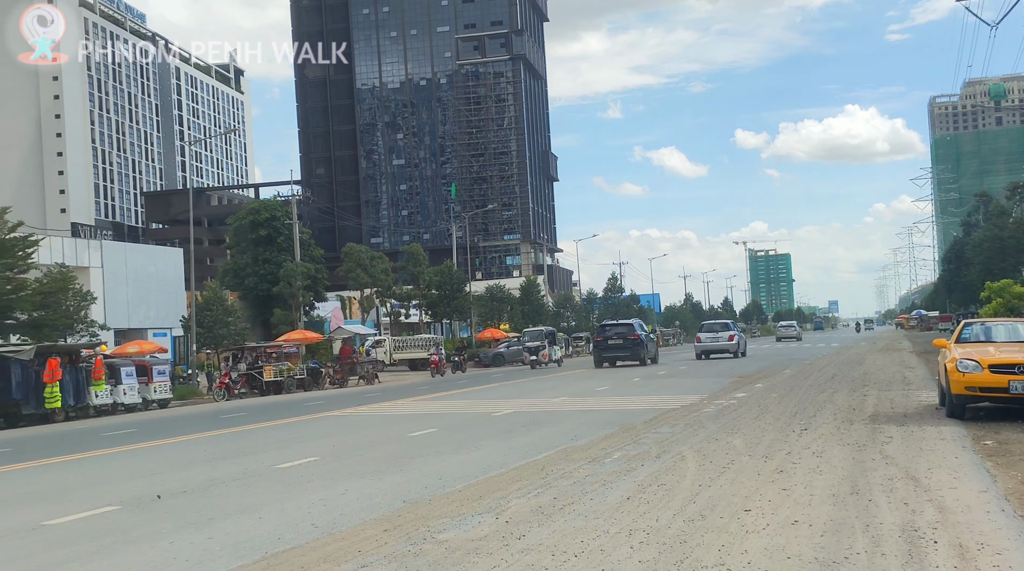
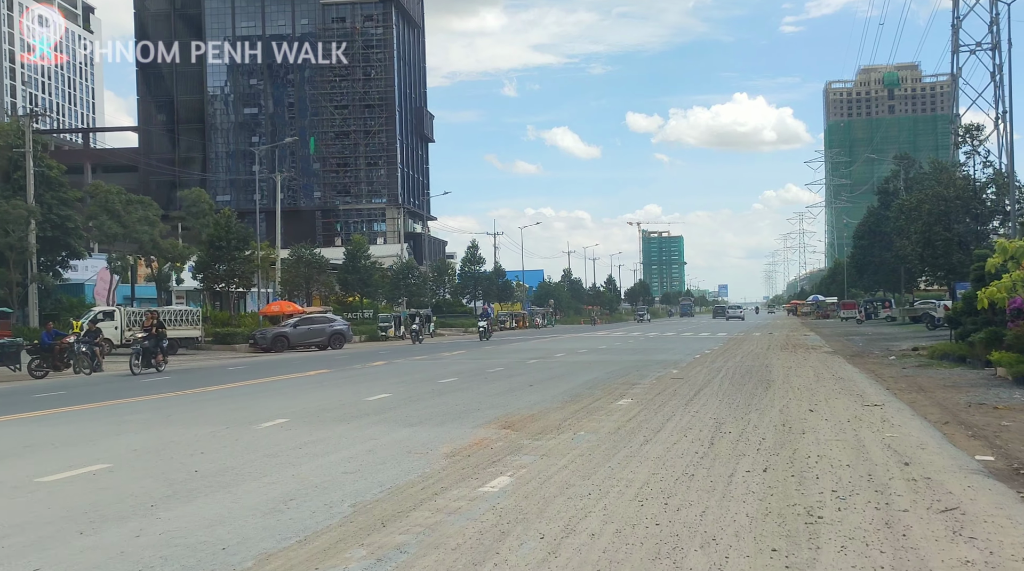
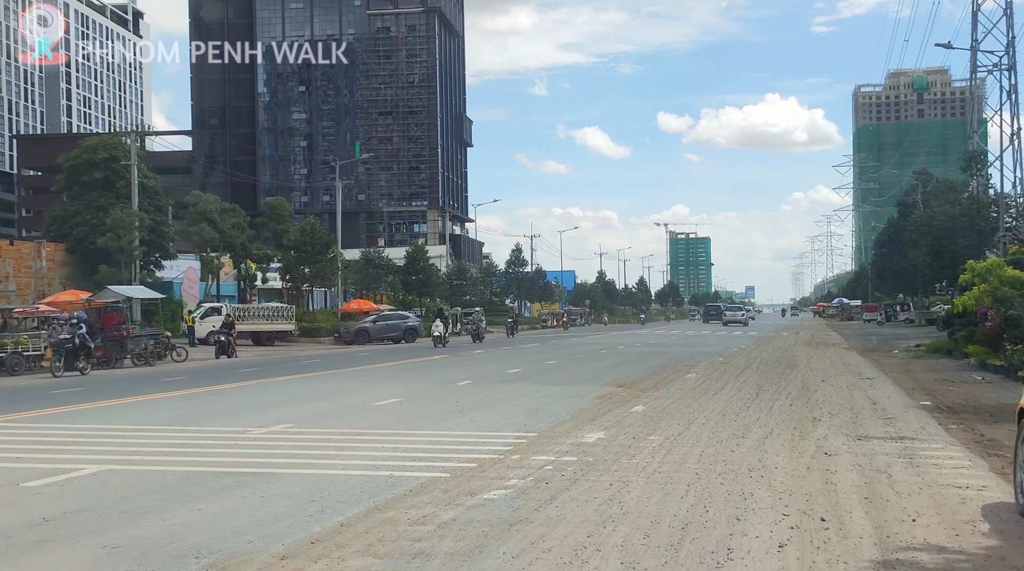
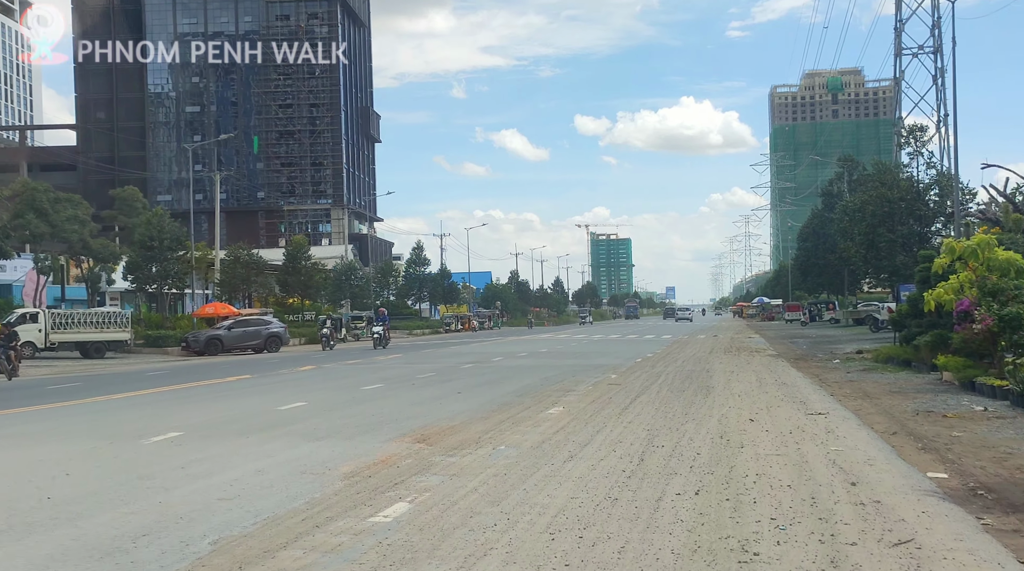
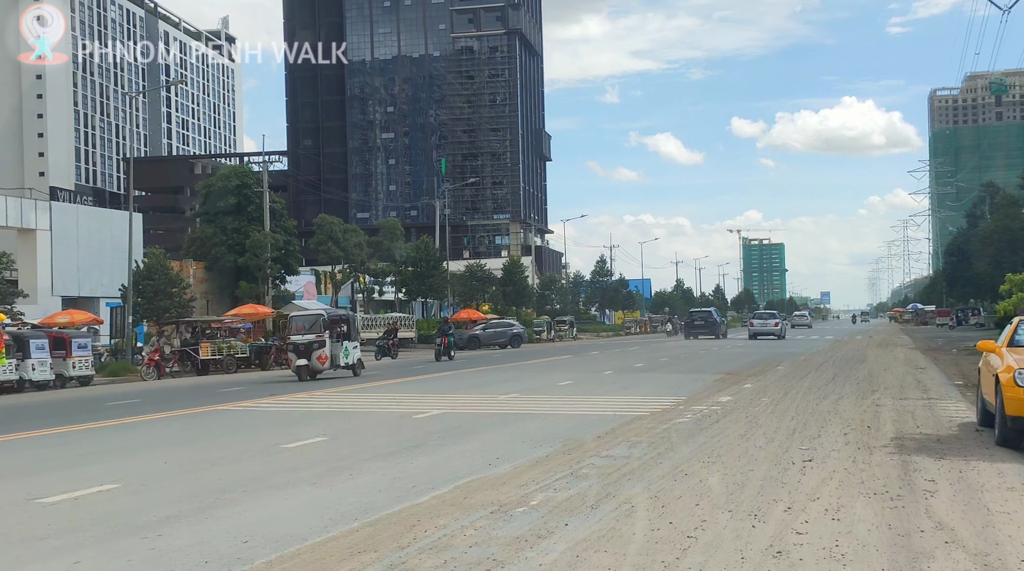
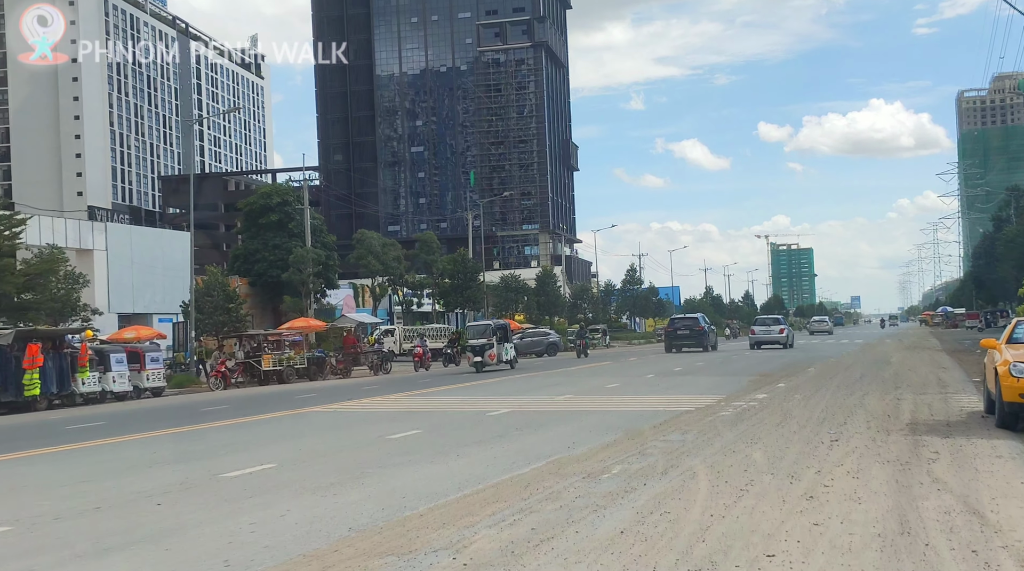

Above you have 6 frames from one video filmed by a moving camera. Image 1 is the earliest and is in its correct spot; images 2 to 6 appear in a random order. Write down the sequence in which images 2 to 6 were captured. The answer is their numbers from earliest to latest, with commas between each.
6, 5, 3, 2, 4
